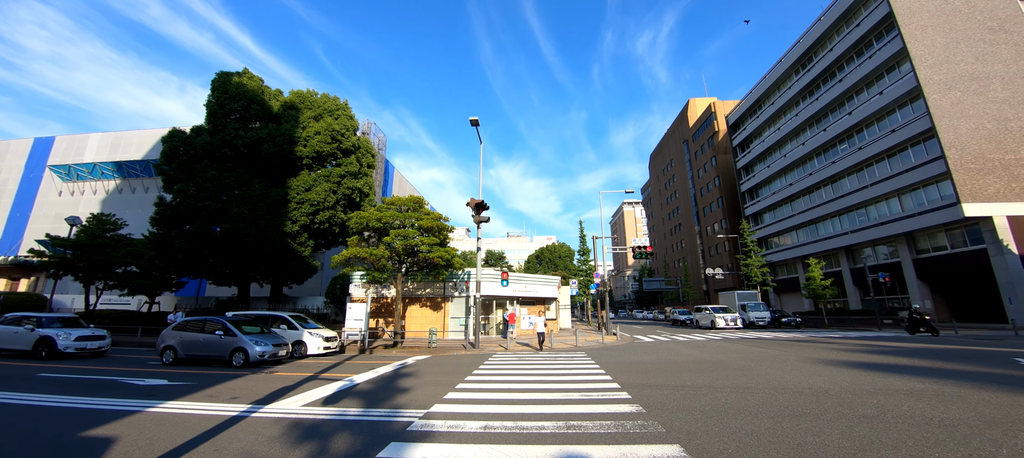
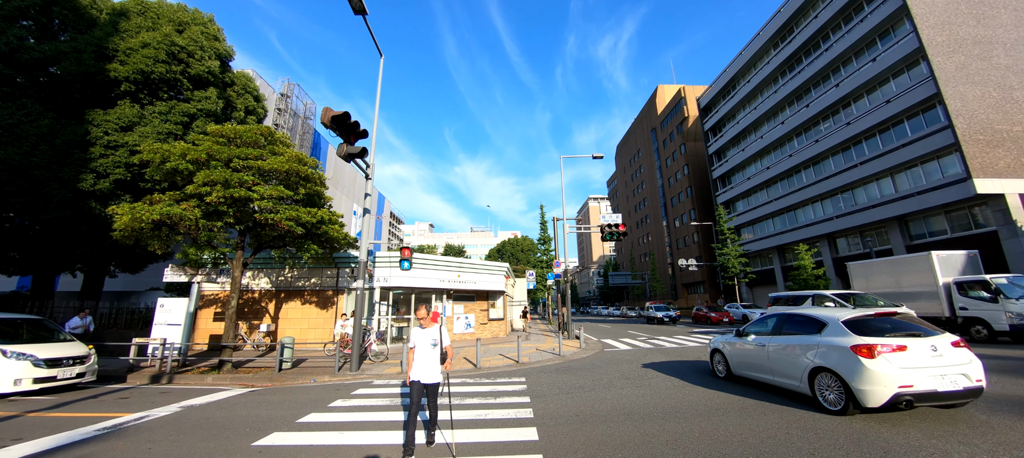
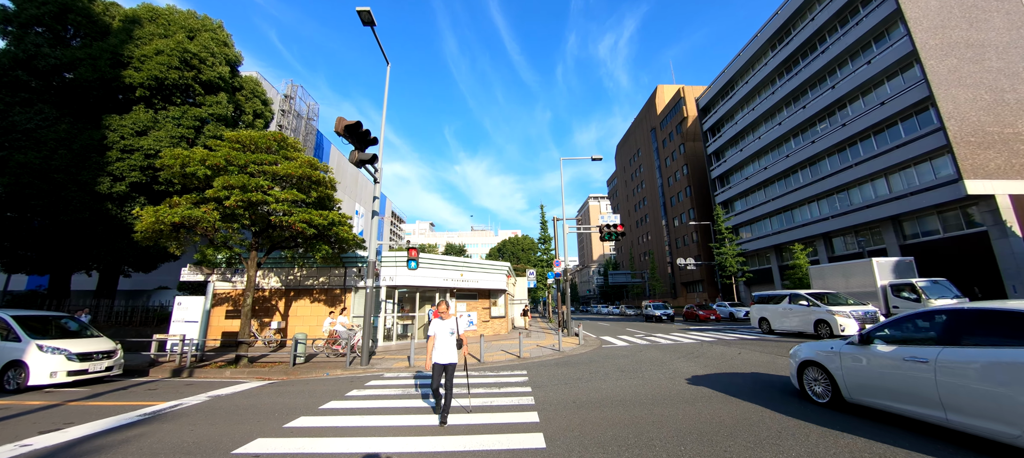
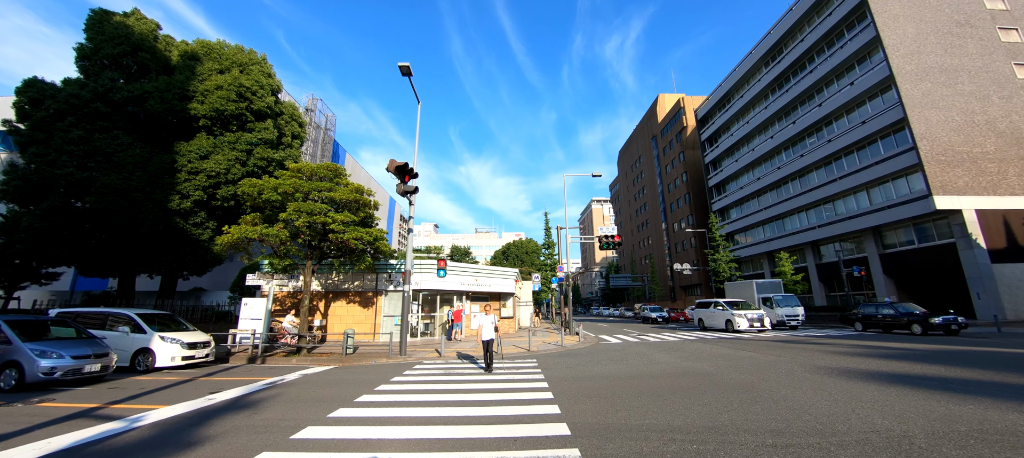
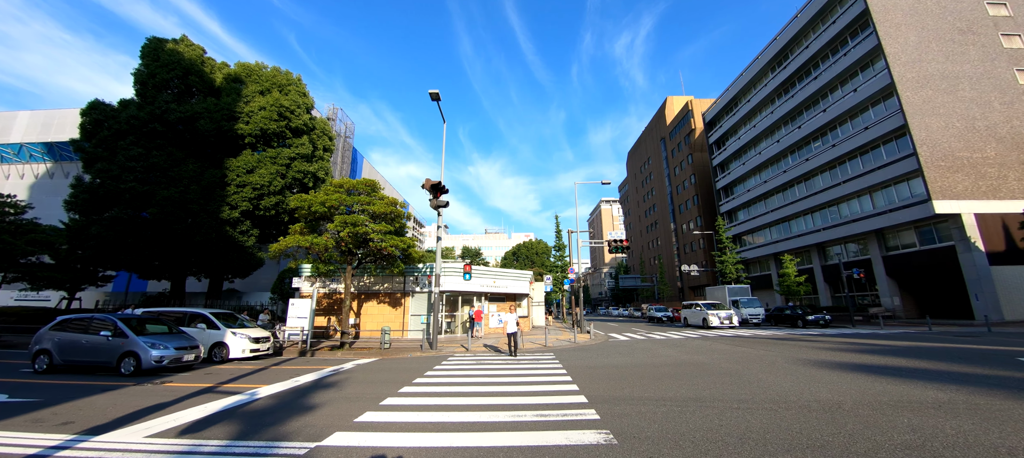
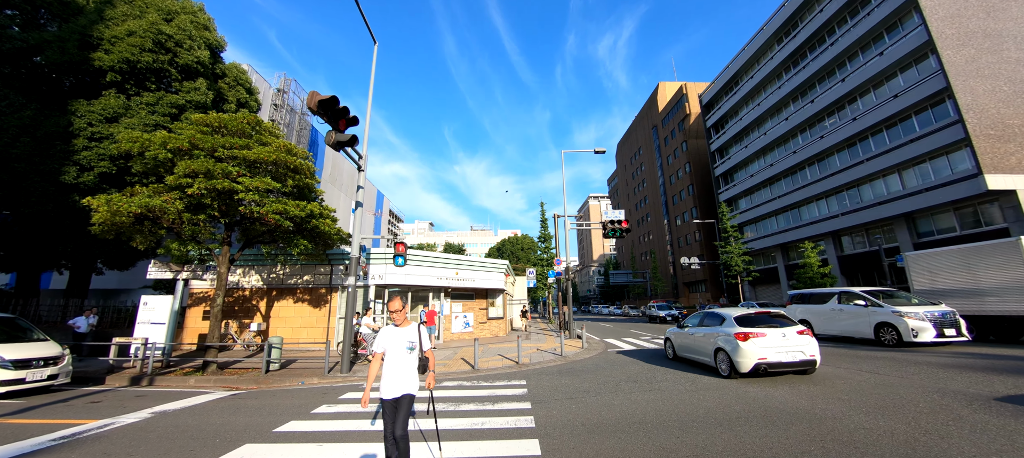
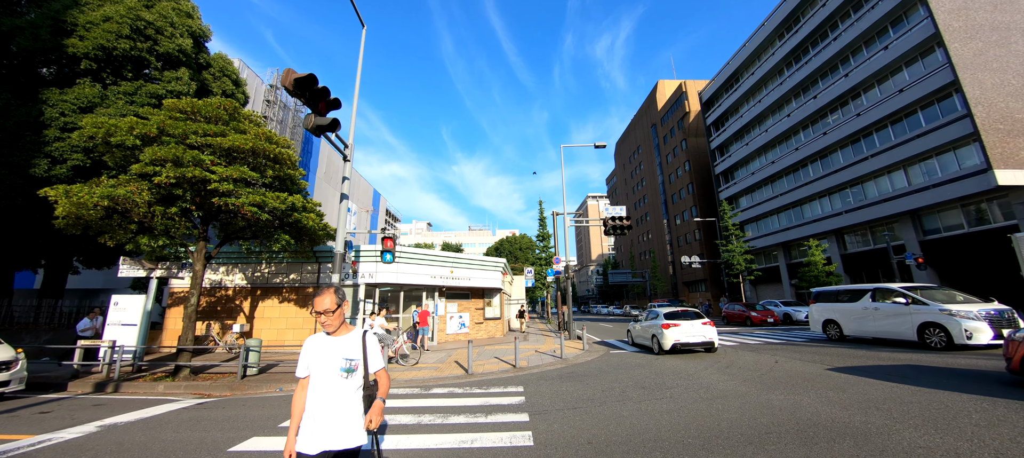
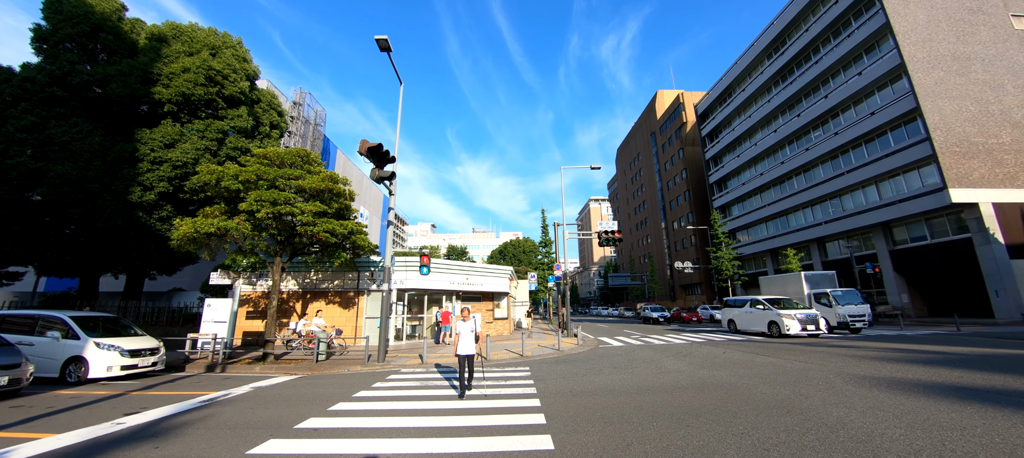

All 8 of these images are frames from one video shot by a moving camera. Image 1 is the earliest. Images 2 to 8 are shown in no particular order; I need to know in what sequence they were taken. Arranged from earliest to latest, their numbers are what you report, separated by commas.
5, 4, 8, 3, 2, 6, 7
